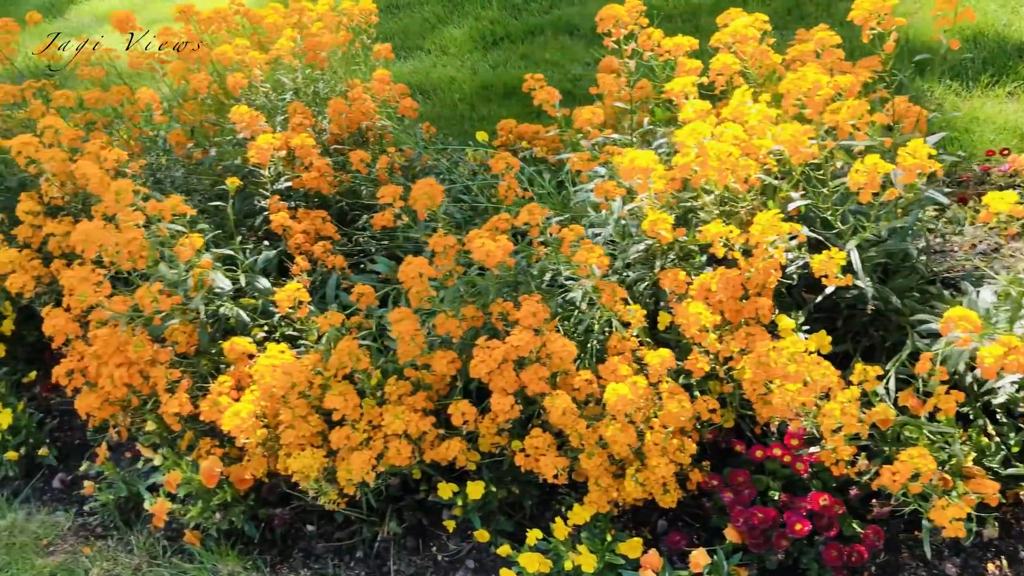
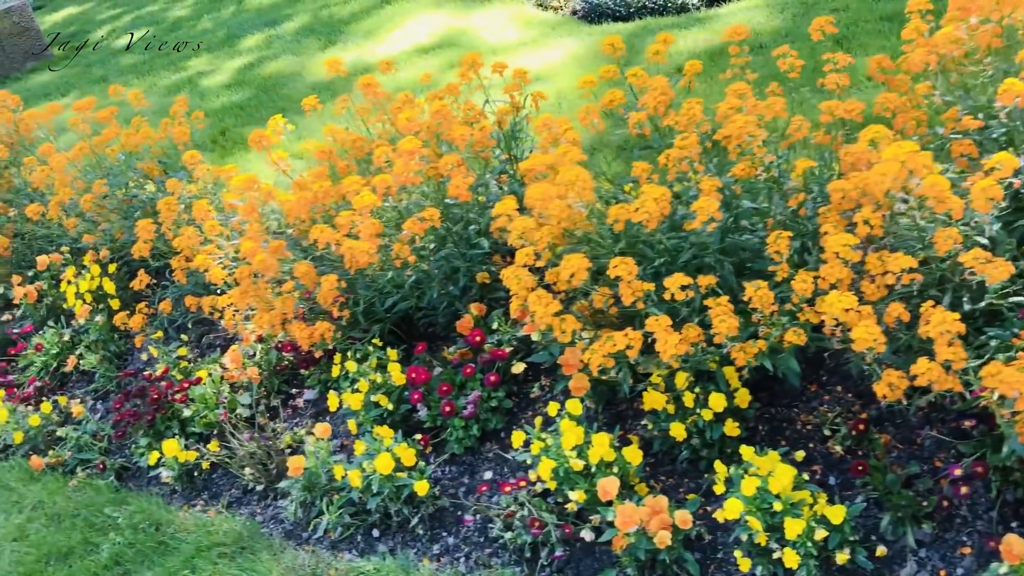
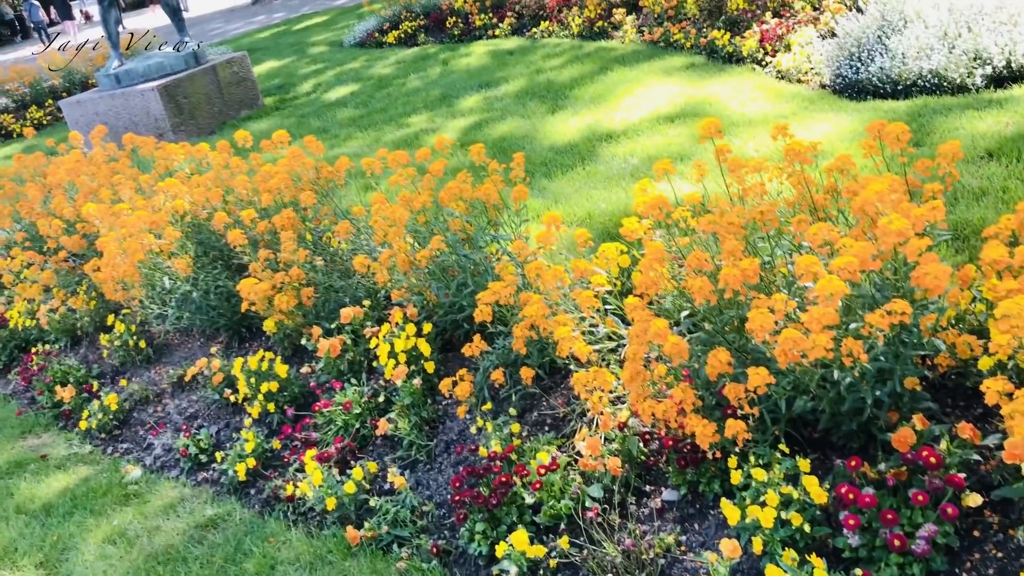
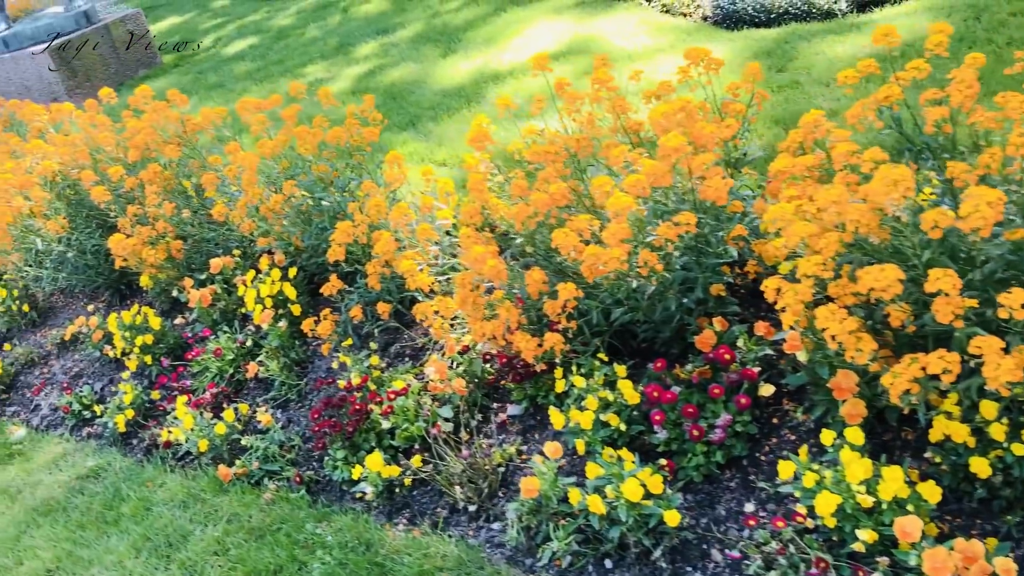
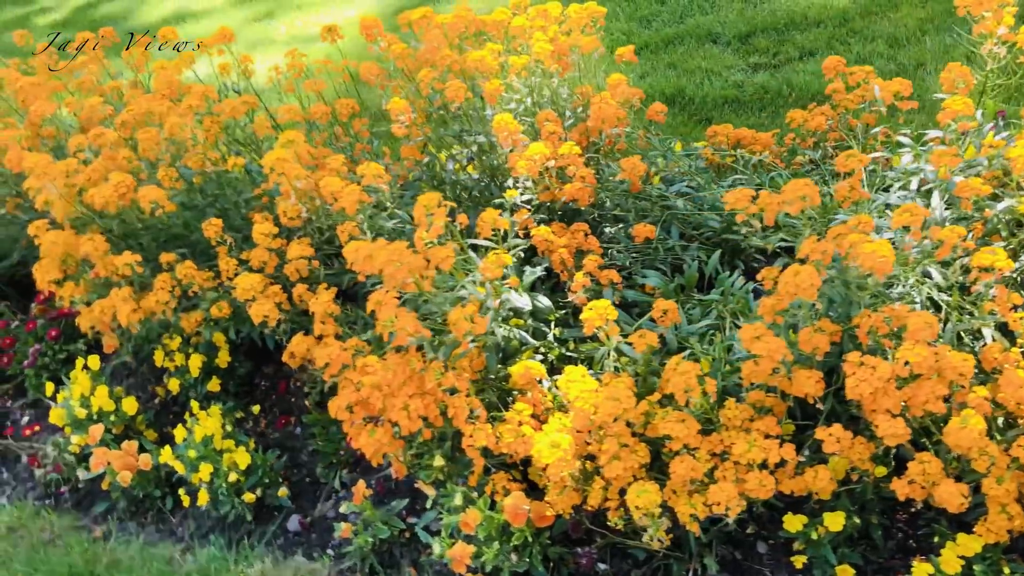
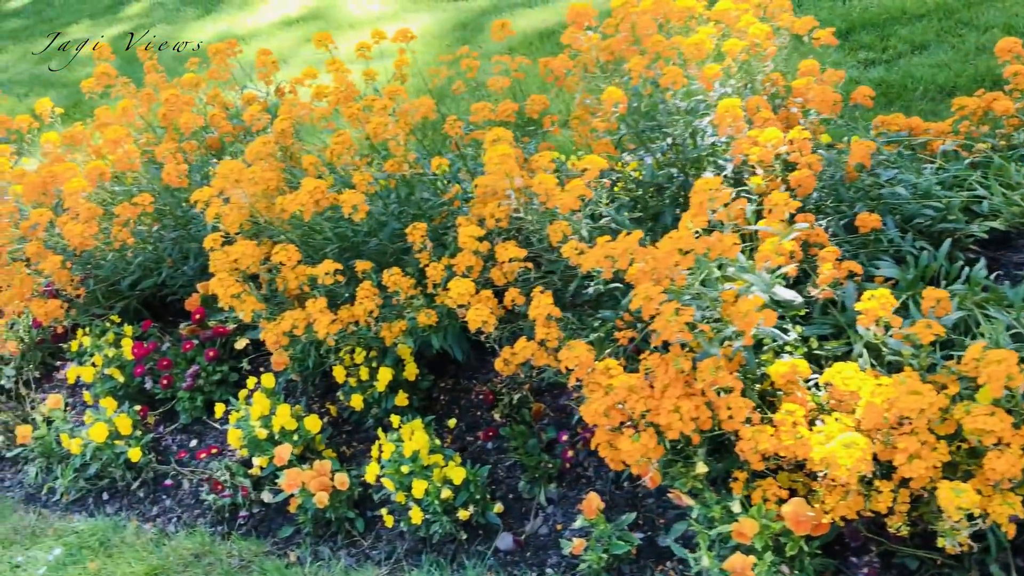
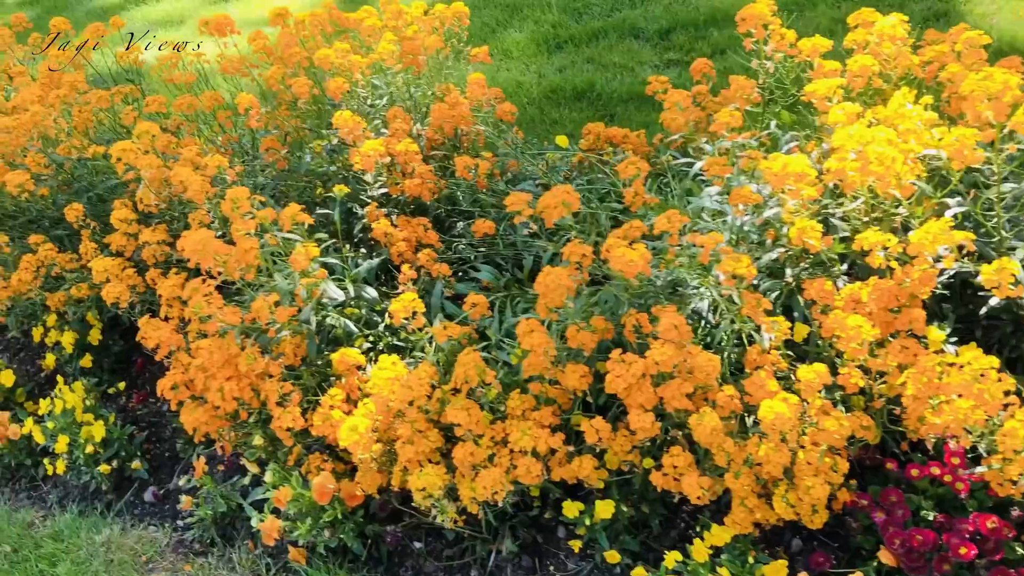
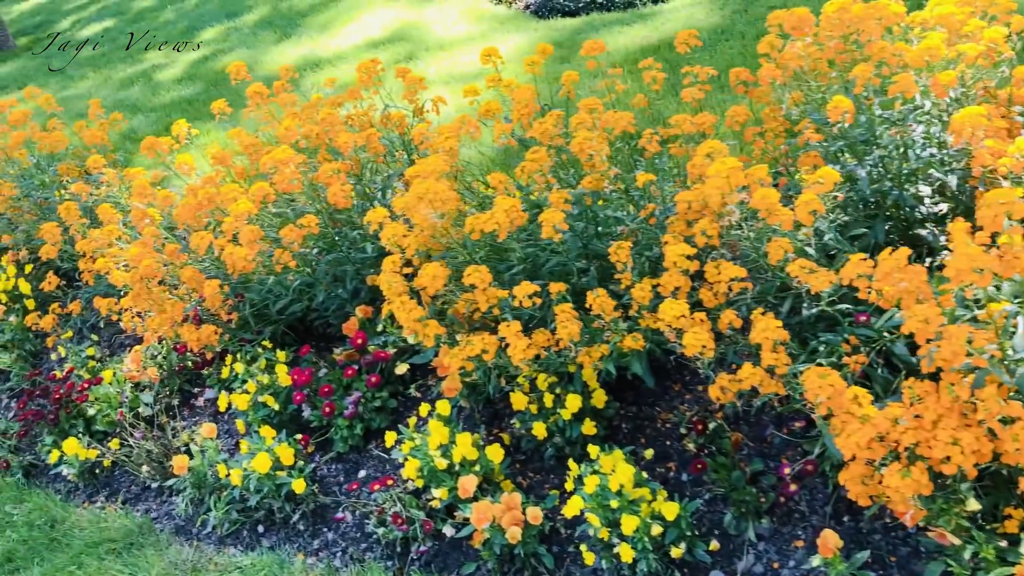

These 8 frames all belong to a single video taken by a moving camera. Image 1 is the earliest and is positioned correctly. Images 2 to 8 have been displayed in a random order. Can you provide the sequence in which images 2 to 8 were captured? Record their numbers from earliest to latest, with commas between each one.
7, 5, 6, 8, 2, 4, 3
